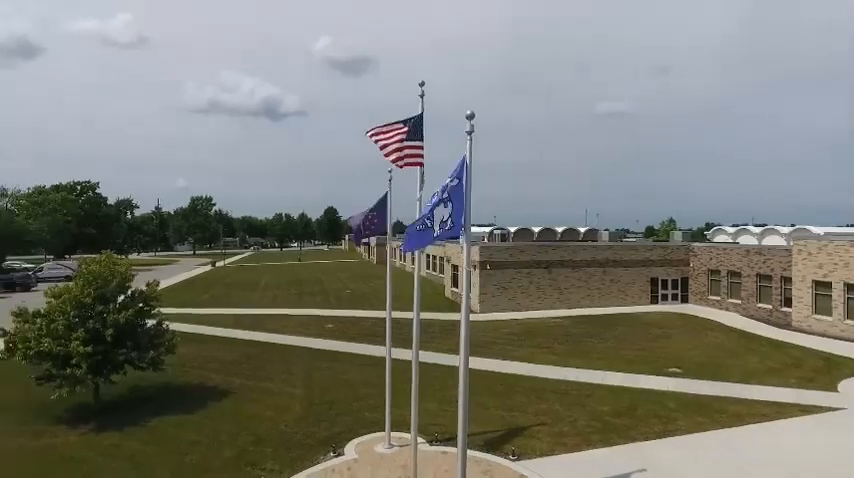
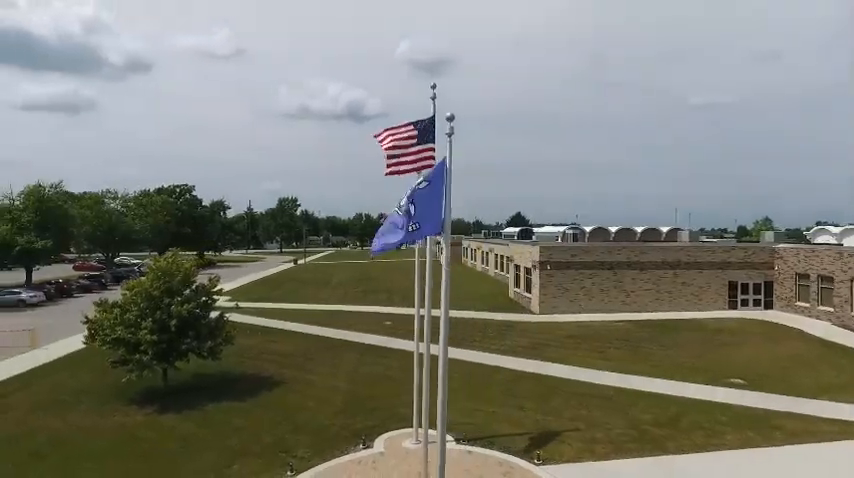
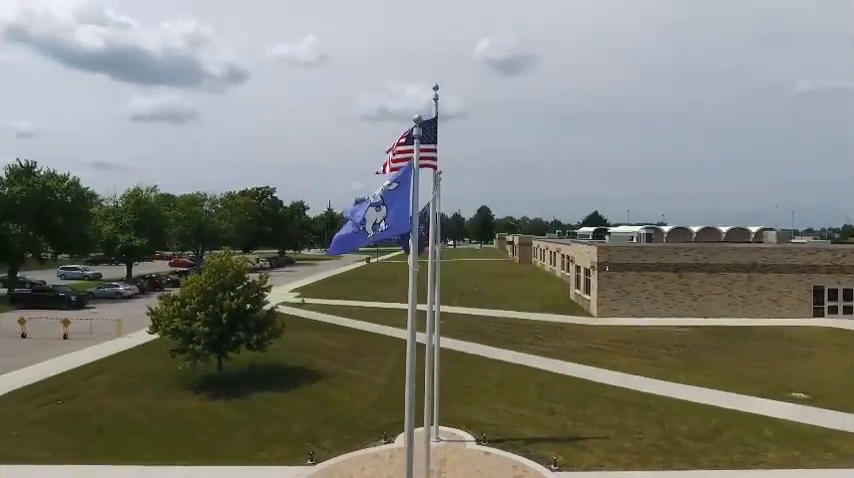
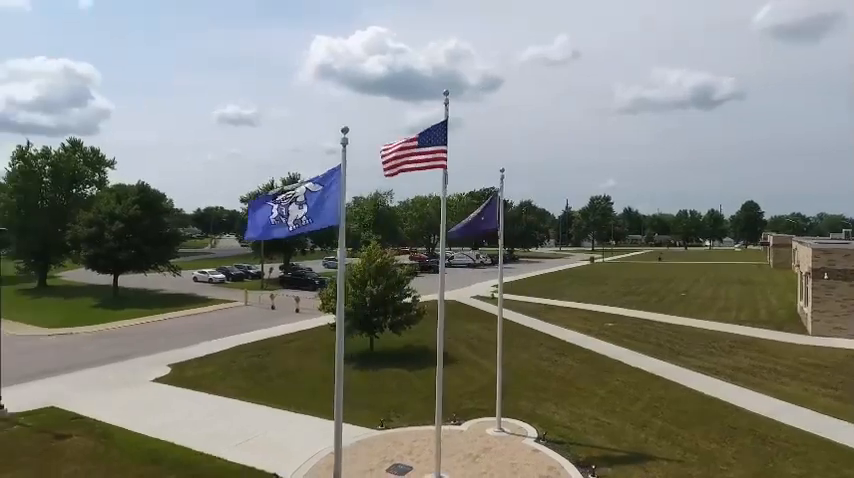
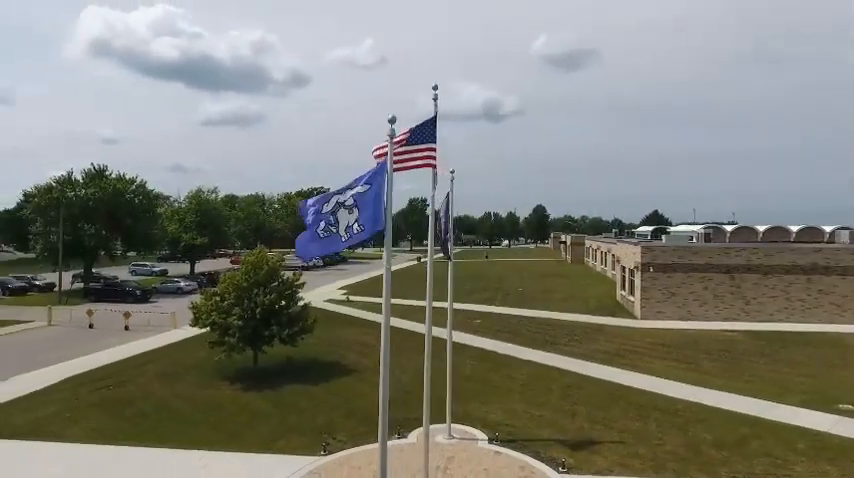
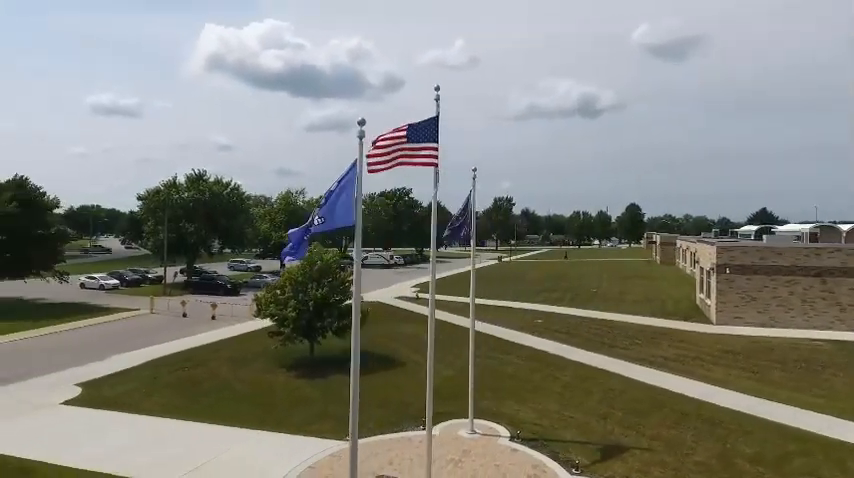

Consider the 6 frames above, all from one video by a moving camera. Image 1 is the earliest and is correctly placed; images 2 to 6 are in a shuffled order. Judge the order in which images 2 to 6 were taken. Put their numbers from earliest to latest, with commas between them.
2, 3, 5, 6, 4
